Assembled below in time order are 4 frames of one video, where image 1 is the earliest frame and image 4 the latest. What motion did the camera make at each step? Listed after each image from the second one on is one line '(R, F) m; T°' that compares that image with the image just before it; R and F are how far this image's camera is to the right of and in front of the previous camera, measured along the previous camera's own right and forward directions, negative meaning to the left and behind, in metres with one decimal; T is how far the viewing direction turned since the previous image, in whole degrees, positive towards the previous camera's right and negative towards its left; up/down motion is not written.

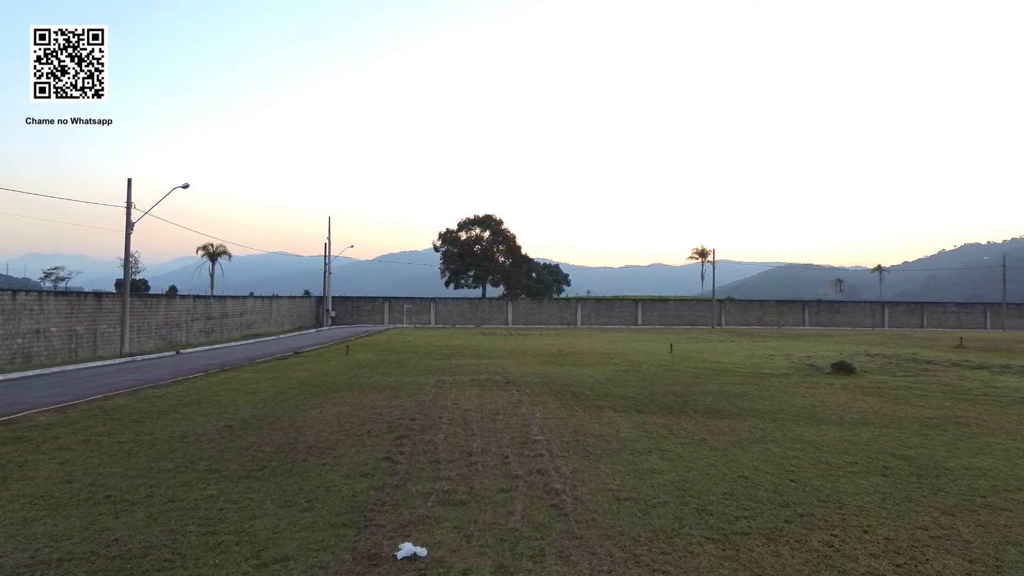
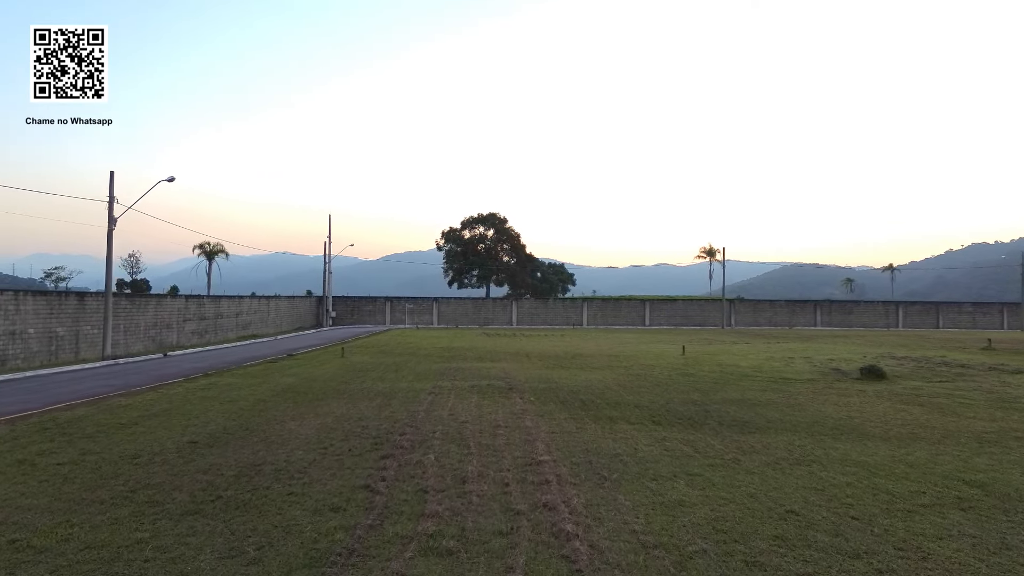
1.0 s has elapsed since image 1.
(0.0, +1.1) m; 0°
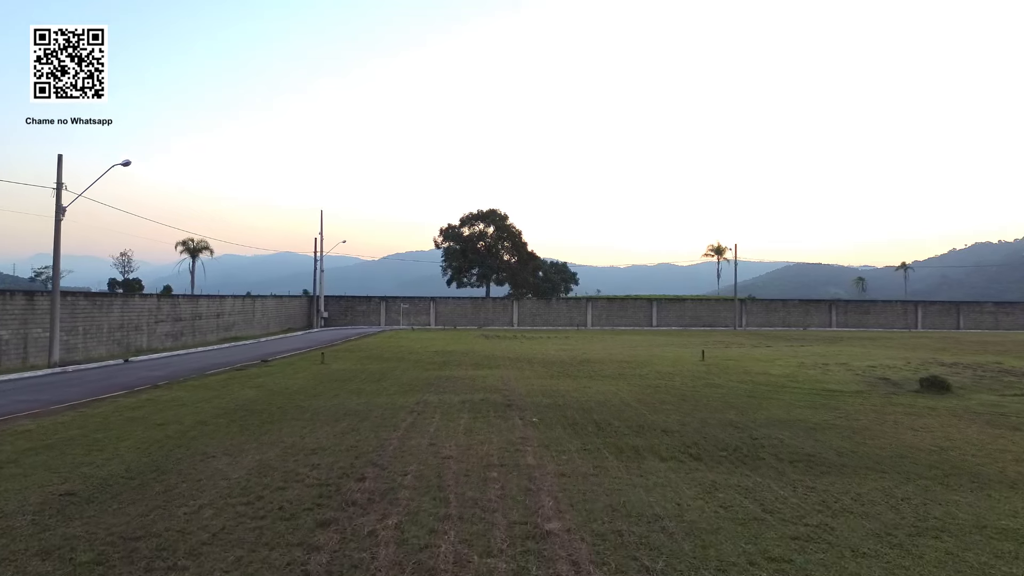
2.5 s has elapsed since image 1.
(+0.1, +2.2) m; 0°
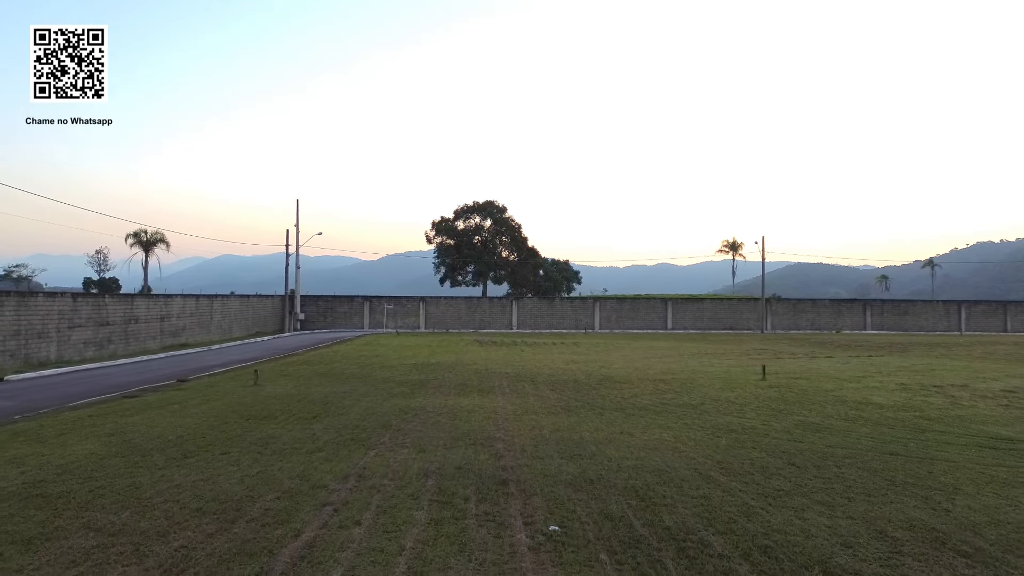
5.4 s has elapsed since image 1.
(0.0, +4.7) m; 0°
